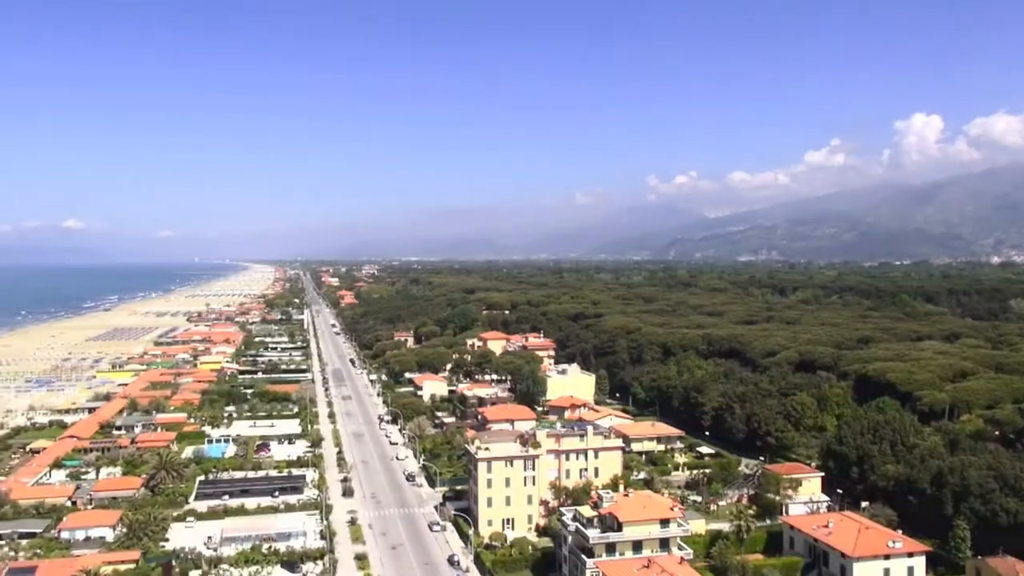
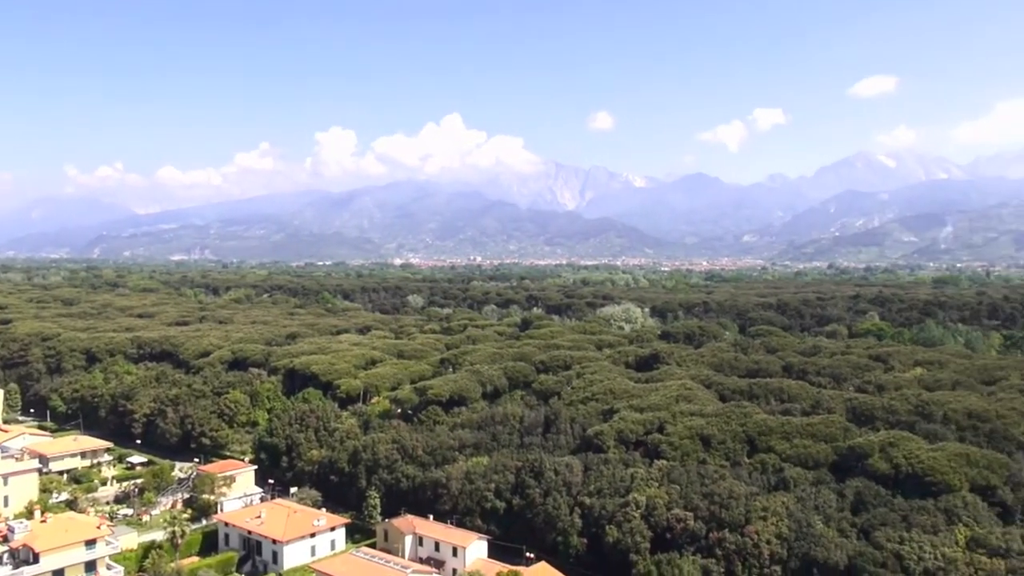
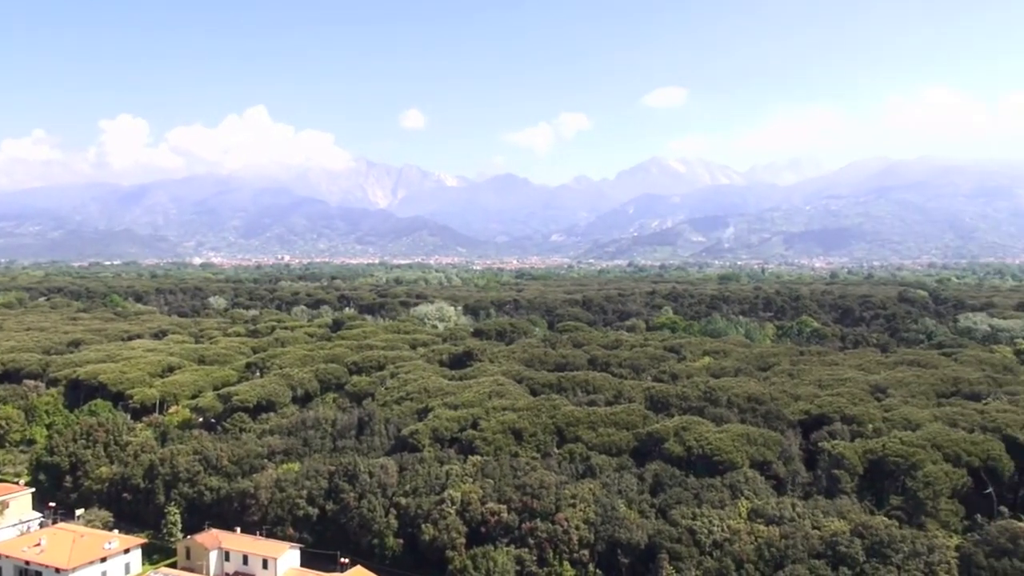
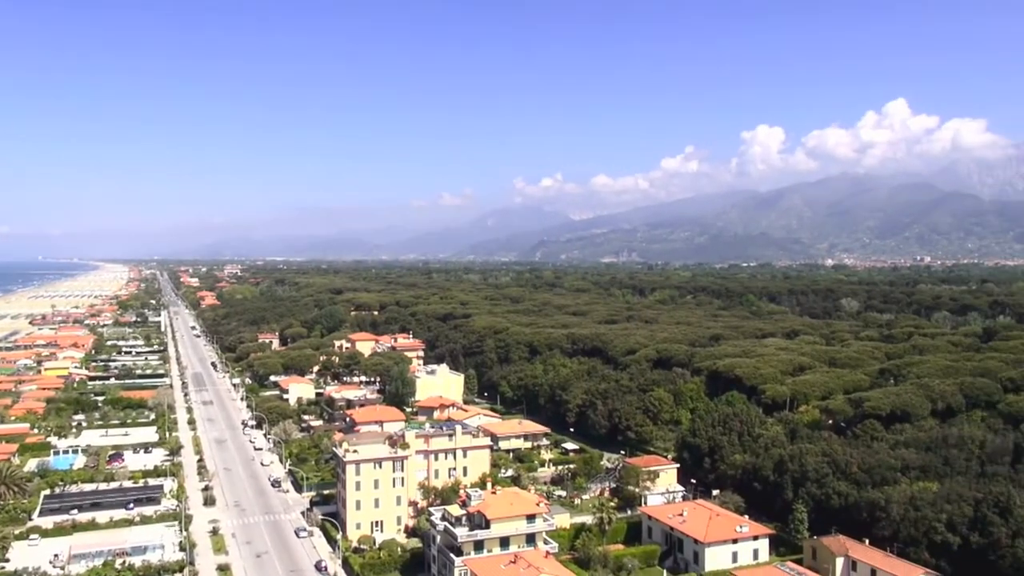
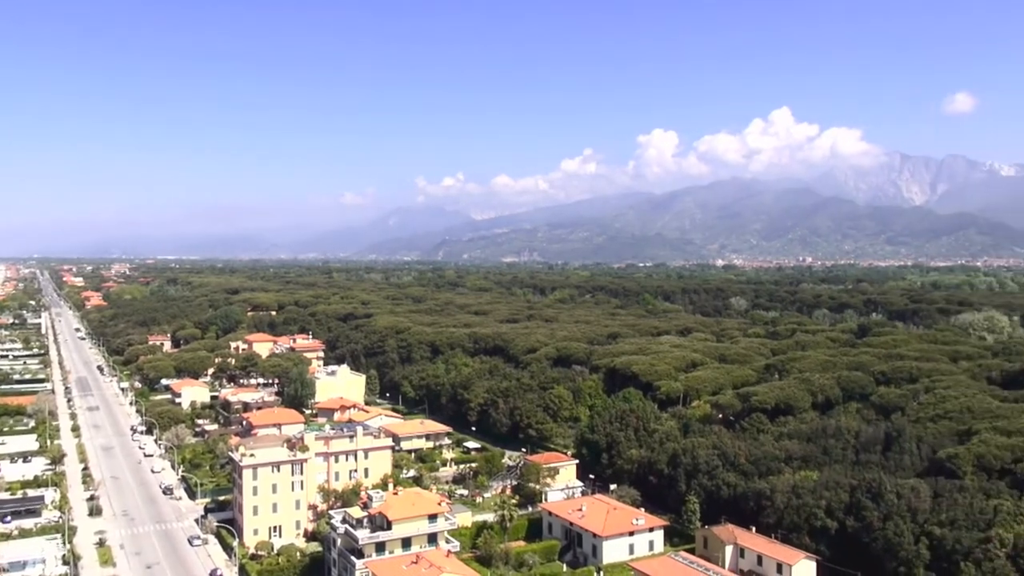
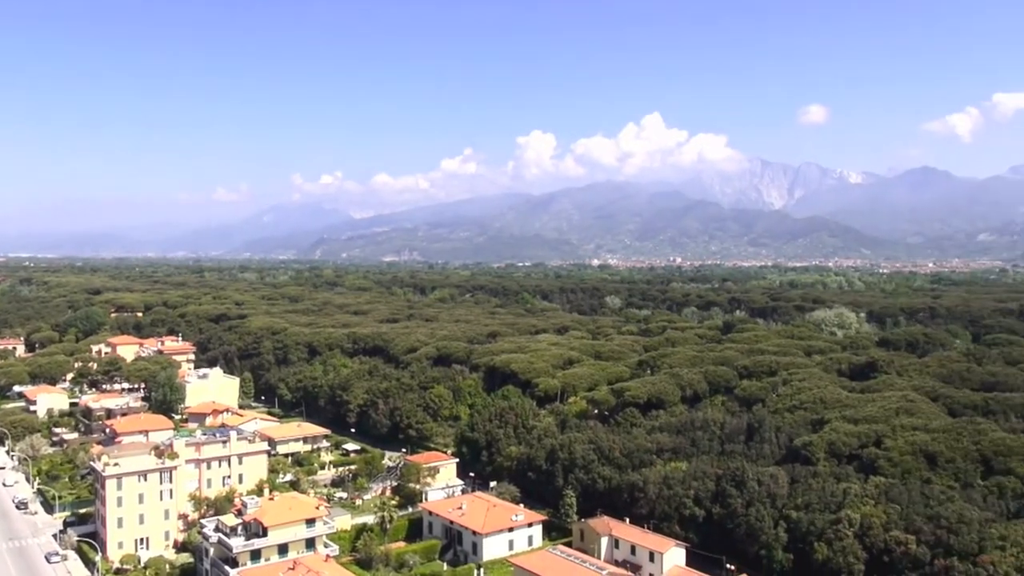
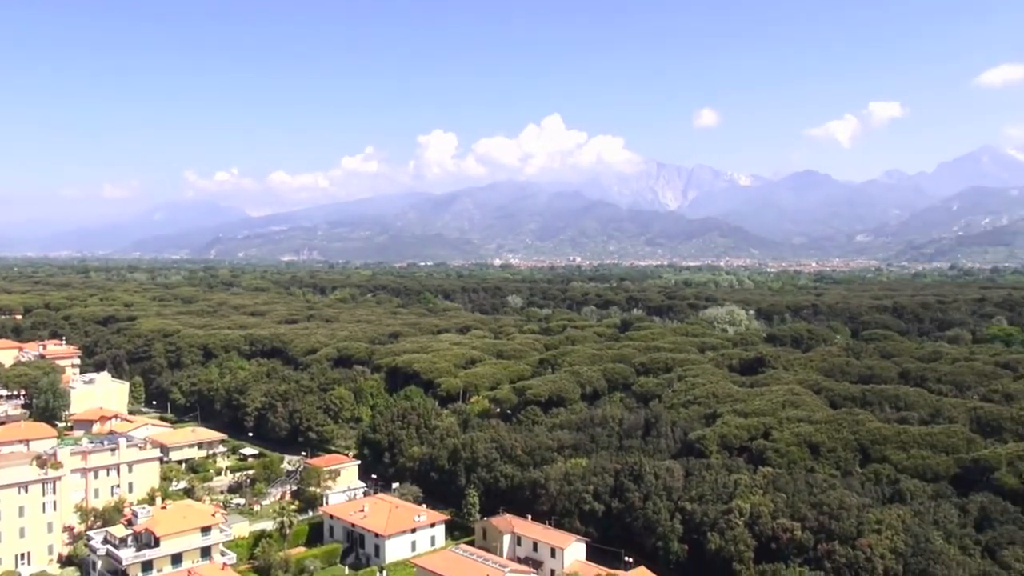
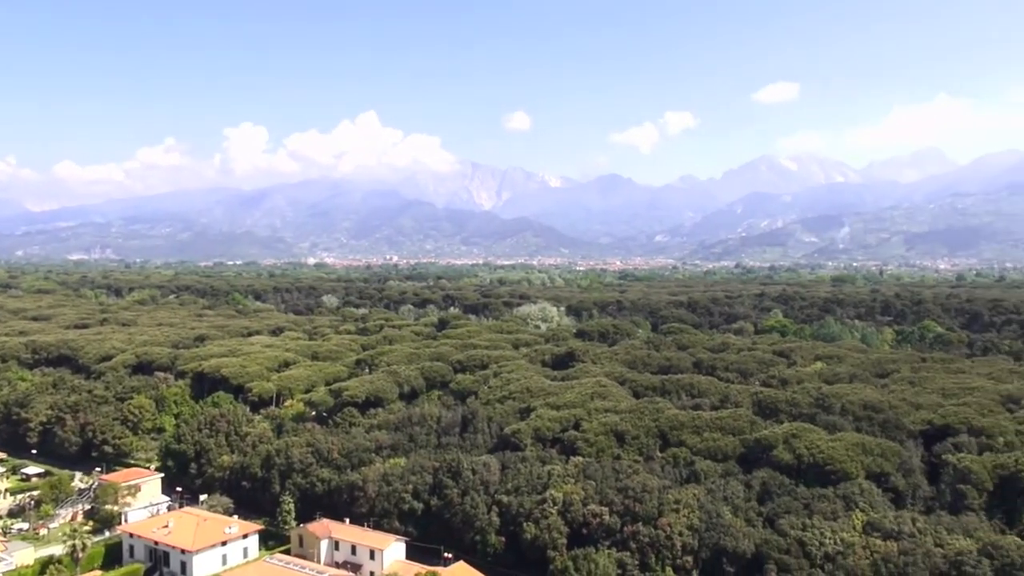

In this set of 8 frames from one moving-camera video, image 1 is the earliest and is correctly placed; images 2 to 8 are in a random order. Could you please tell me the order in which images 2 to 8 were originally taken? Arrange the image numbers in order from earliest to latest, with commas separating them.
4, 5, 6, 7, 2, 8, 3
